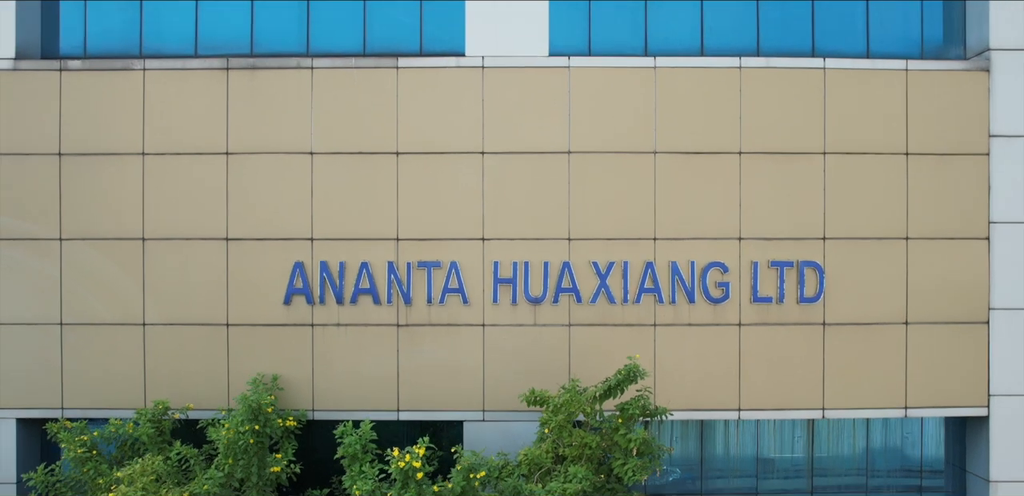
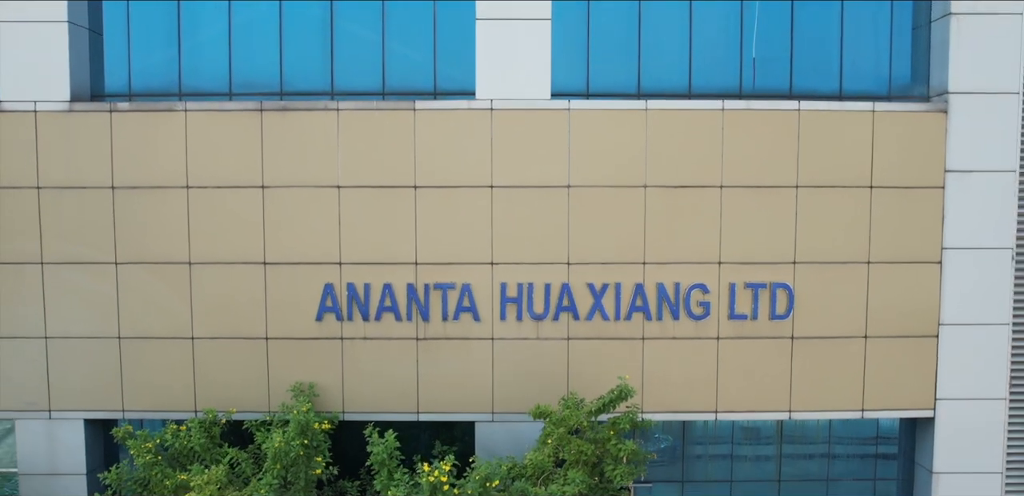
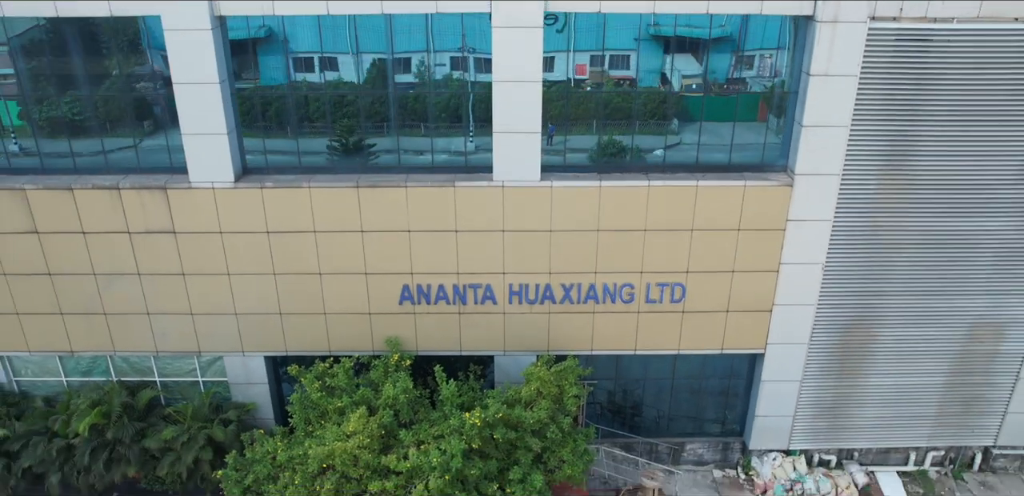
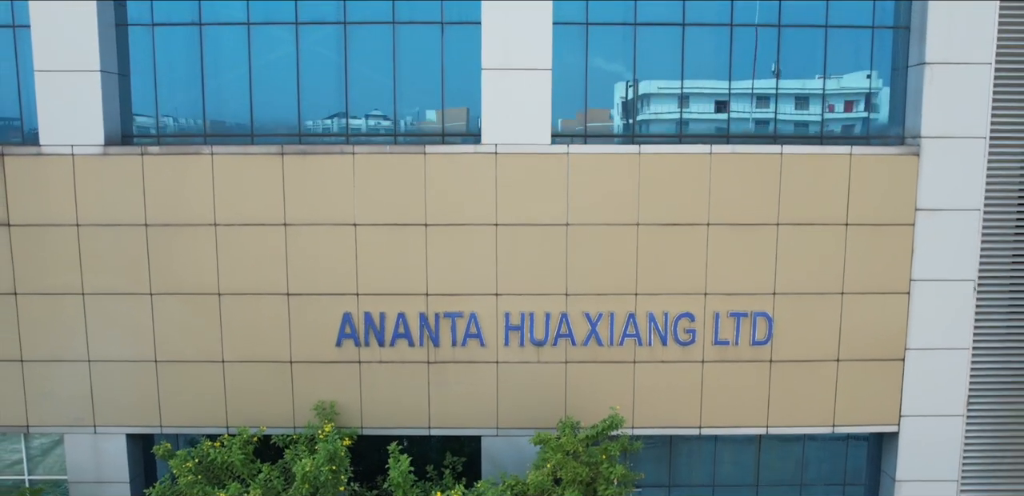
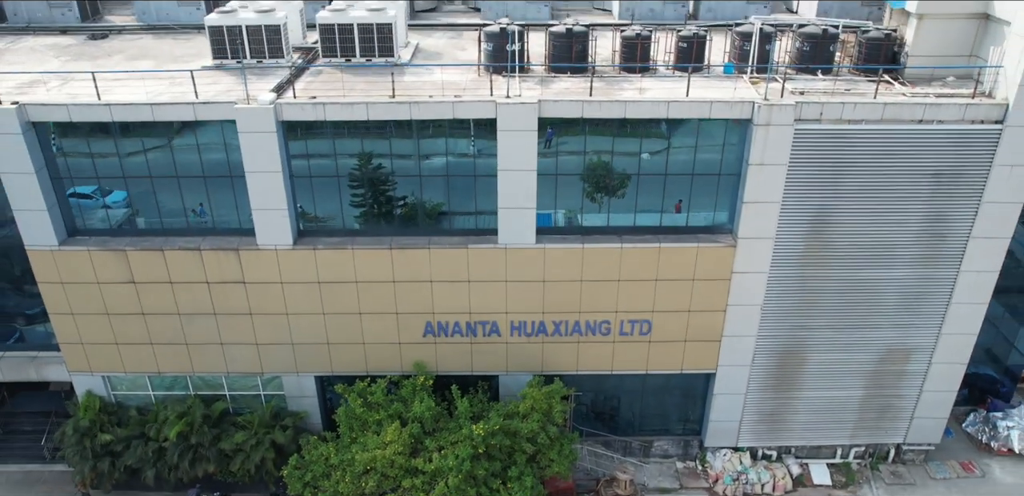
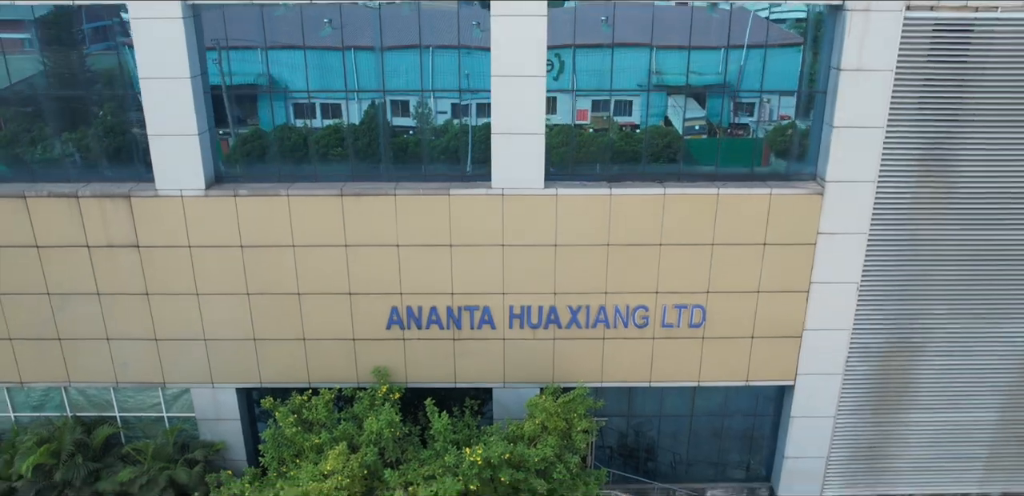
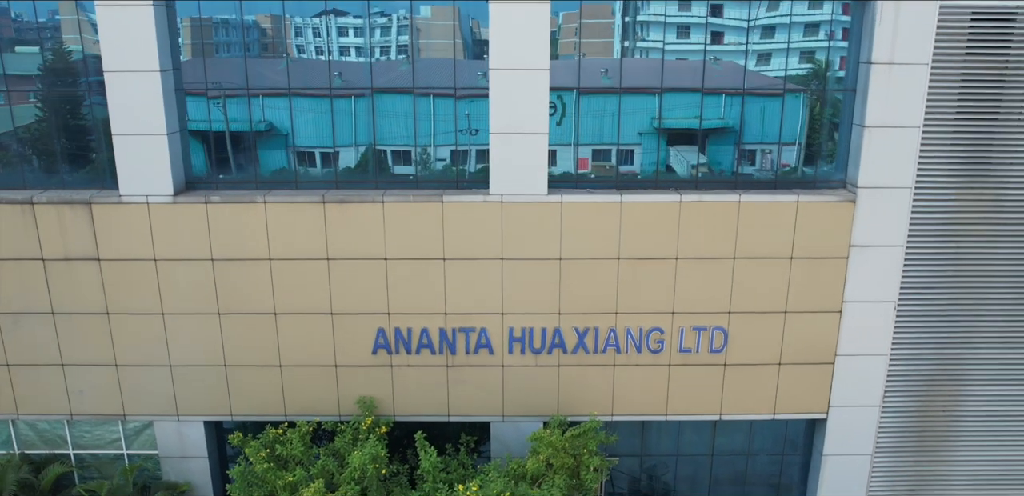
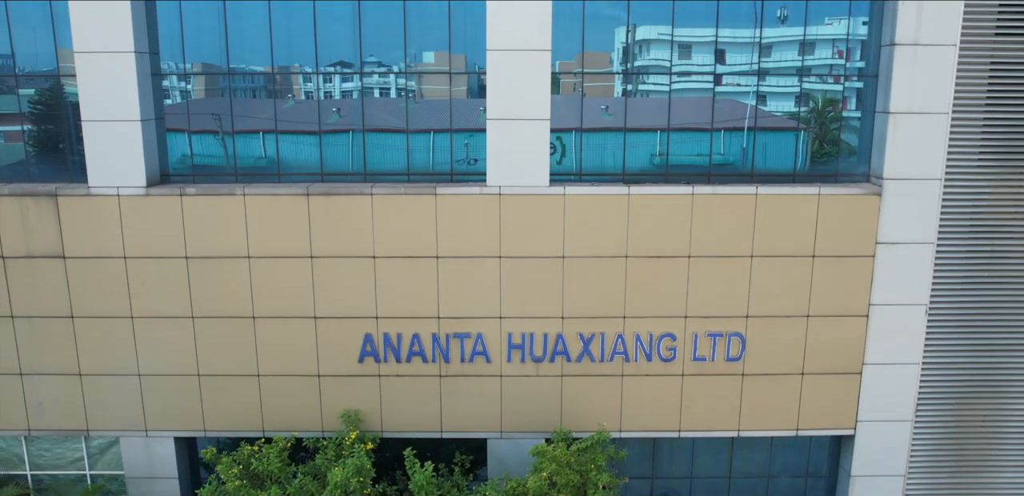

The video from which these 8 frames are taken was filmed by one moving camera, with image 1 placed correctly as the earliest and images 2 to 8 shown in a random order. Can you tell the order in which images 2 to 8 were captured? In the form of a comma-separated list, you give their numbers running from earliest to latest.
2, 4, 8, 7, 6, 3, 5
